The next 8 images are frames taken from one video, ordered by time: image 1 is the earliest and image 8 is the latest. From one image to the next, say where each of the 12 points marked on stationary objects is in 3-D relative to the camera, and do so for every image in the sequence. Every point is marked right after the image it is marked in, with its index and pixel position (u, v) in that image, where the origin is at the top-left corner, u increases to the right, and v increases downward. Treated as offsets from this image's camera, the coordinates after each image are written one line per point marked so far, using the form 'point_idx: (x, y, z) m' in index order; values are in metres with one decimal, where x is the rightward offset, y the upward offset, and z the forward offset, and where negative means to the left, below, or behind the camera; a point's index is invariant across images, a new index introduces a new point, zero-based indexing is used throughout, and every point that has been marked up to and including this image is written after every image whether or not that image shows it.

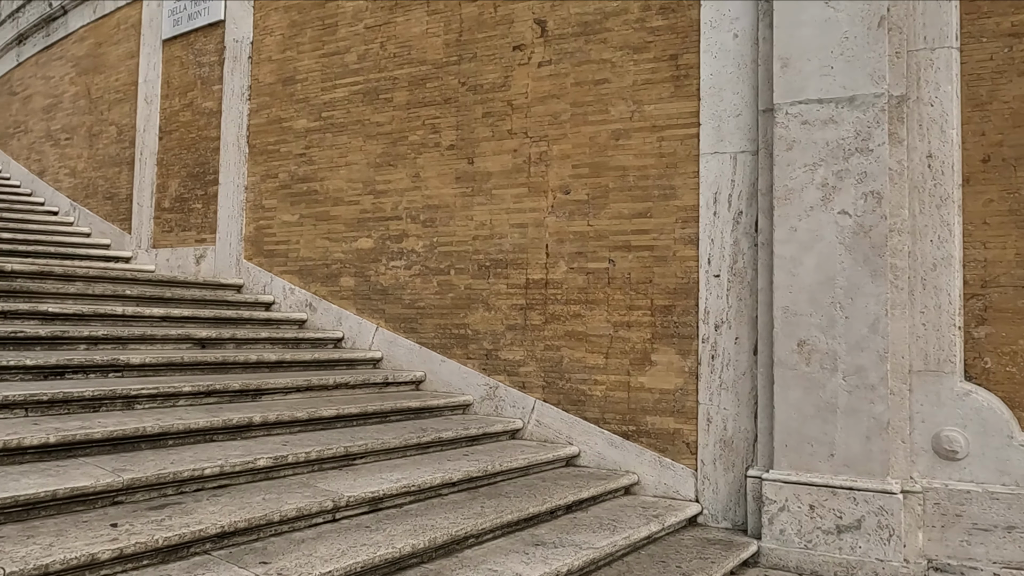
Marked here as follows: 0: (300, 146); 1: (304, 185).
0: (-1.8, +1.2, +6.2) m
1: (-1.7, +0.9, +6.2) m
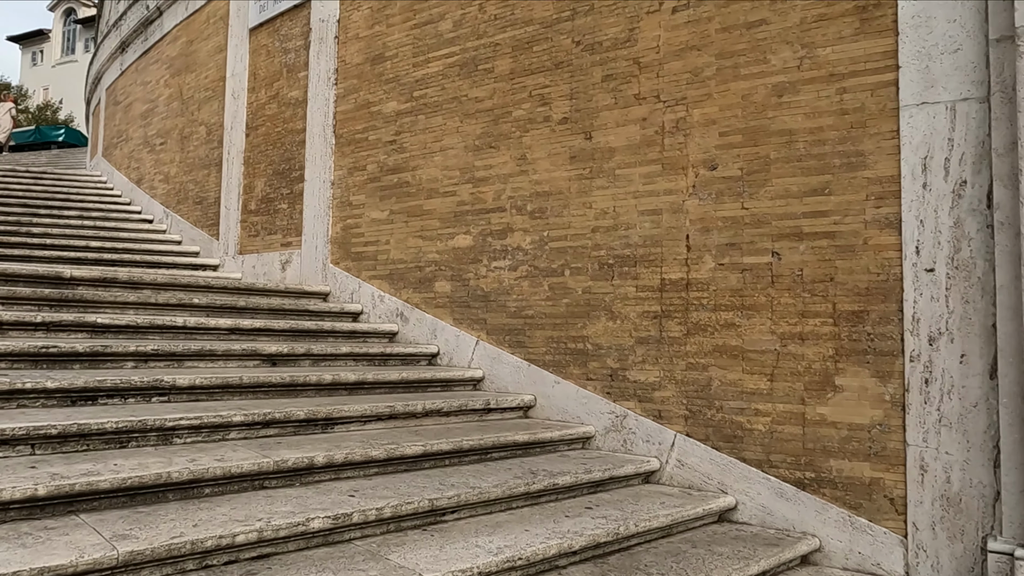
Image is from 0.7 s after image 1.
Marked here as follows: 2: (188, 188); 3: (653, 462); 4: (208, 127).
0: (-0.9, +1.1, +5.4) m
1: (-0.8, +0.8, +5.3) m
2: (-3.2, +1.0, +7.4) m
3: (+0.7, -0.9, +4.0) m
4: (-3.0, +1.6, +7.2) m
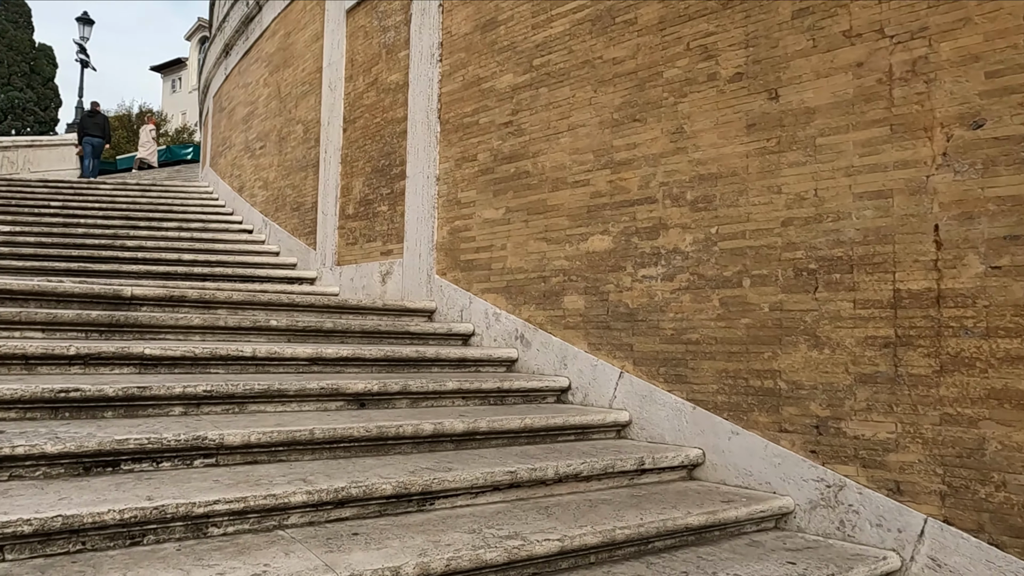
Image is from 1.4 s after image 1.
0: (0.0, +1.0, +4.4) m
1: (0.0, +0.7, +4.3) m
2: (-2.1, +0.9, +6.8) m
3: (+1.4, -1.0, +2.7) m
4: (-1.8, +1.4, +6.5) m
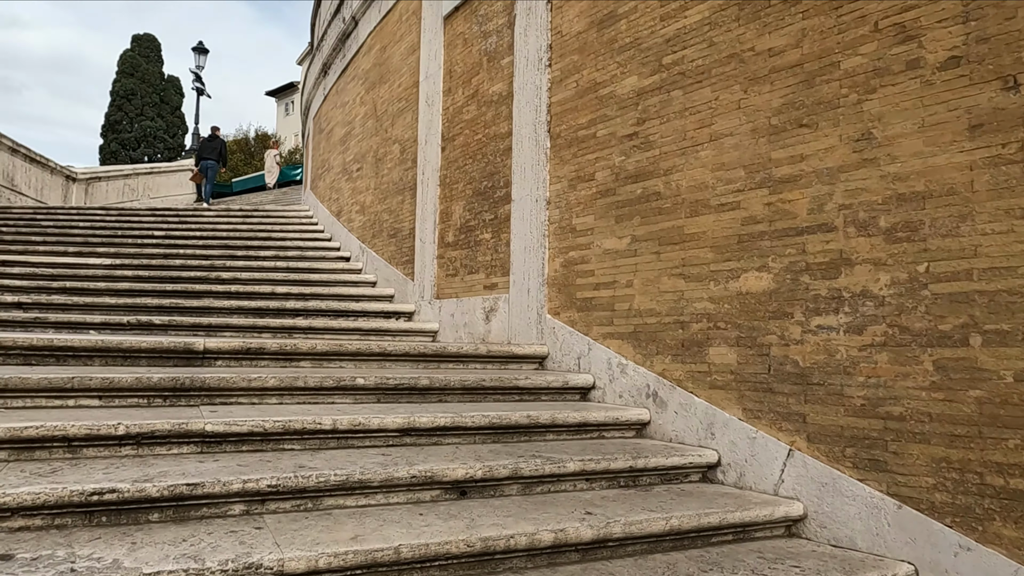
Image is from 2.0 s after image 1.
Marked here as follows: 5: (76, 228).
0: (+0.6, +0.8, +3.7) m
1: (+0.6, +0.5, +3.6) m
2: (-1.1, +0.6, +6.3) m
3: (+1.8, -1.2, +1.8) m
4: (-0.9, +1.2, +6.0) m
5: (-4.9, +0.7, +8.4) m
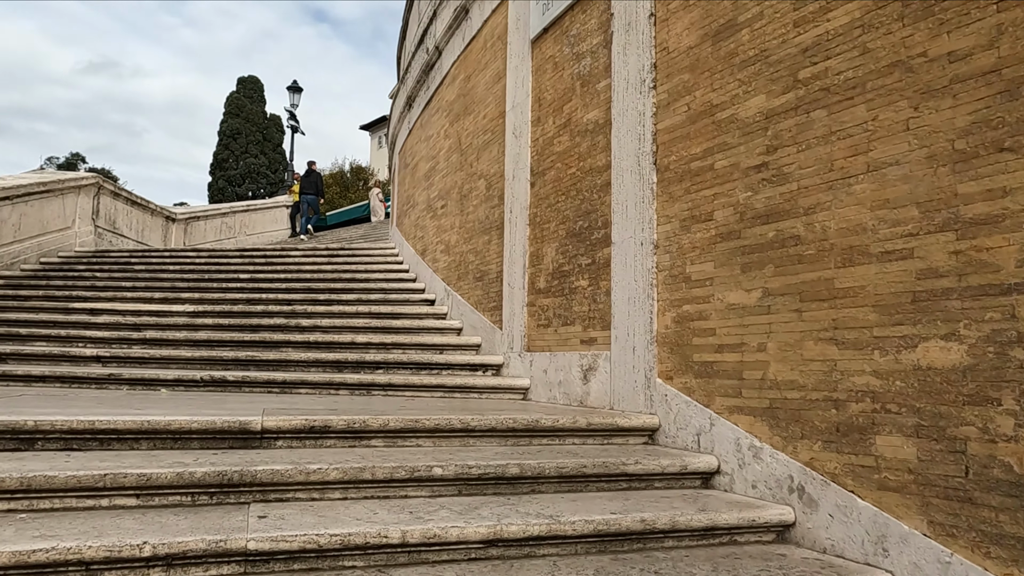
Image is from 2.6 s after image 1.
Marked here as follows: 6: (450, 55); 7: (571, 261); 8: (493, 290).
0: (+1.0, +0.6, +3.1) m
1: (+1.0, +0.2, +3.0) m
2: (-0.3, +0.2, +5.8) m
3: (+2.0, -1.3, +0.9) m
4: (-0.2, +0.8, +5.6) m
5: (-3.9, +0.2, +8.4) m
6: (-0.6, +2.1, +6.7) m
7: (+0.3, +0.2, +4.3) m
8: (-0.1, 0.0, +5.3) m
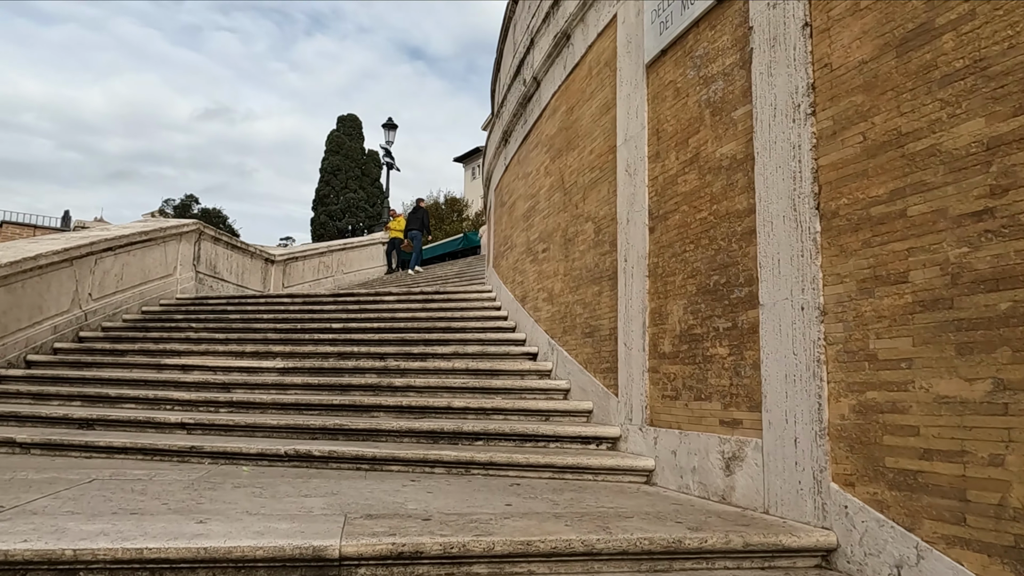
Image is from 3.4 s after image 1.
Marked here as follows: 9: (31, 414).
0: (+1.4, +0.3, +2.3) m
1: (+1.4, 0.0, +2.2) m
2: (+0.4, -0.2, +5.2) m
3: (+2.1, -1.5, 0.0) m
4: (+0.6, +0.4, +4.9) m
5: (-2.8, -0.4, +8.2) m
6: (+0.3, +1.7, +6.2) m
7: (+0.9, -0.2, +3.6) m
8: (+0.6, -0.4, +4.6) m
9: (-3.4, -0.9, +5.2) m
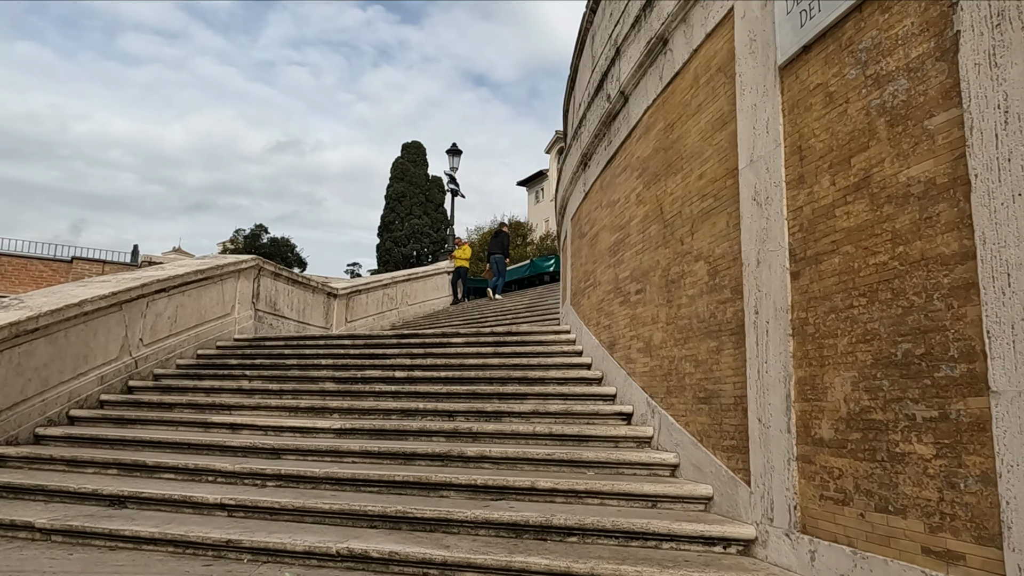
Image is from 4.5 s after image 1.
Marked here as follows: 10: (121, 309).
0: (+1.7, +0.1, +1.3) m
1: (+1.7, -0.2, +1.2) m
2: (+1.0, -0.5, +4.3) m
3: (+2.2, -1.6, -1.1) m
4: (+1.1, +0.1, +4.0) m
5: (-1.9, -0.8, +7.5) m
6: (+0.9, +1.3, +5.3) m
7: (+1.3, -0.4, +2.6) m
8: (+1.1, -0.7, +3.7) m
9: (-2.8, -1.2, +4.6) m
10: (-3.7, -0.2, +7.1) m
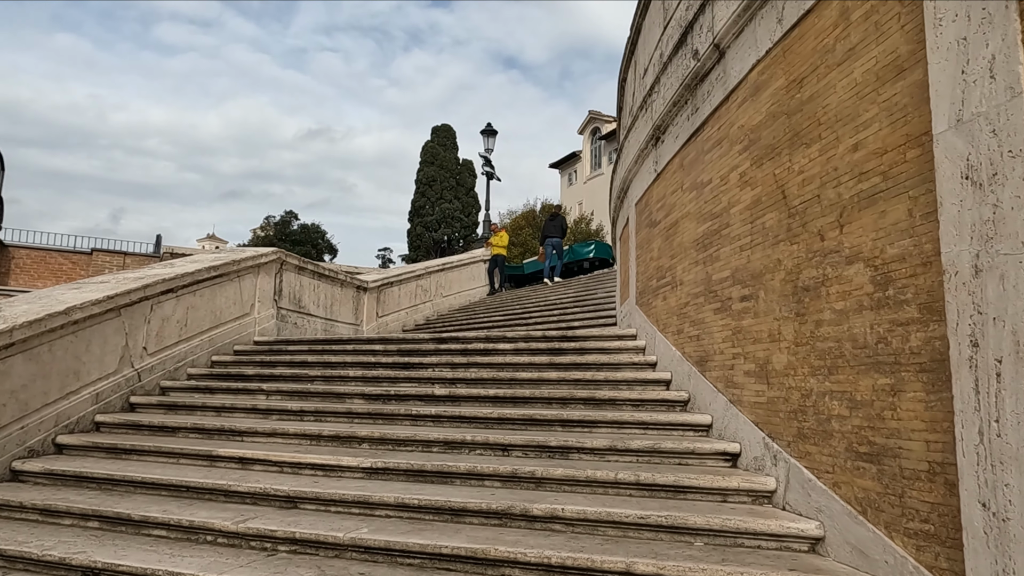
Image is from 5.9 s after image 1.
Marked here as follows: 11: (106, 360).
0: (+1.9, 0.0, +0.2) m
1: (+1.9, -0.3, +0.1) m
2: (+1.4, -0.5, +3.2) m
3: (+2.4, -1.8, -2.2) m
4: (+1.4, +0.1, +2.9) m
5: (-1.4, -0.8, +6.6) m
6: (+1.3, +1.3, +4.1) m
7: (+1.6, -0.5, +1.5) m
8: (+1.4, -0.7, +2.6) m
9: (-2.4, -1.3, +3.7) m
10: (-3.3, -0.2, +6.2) m
11: (-3.3, -0.6, +6.0) m
